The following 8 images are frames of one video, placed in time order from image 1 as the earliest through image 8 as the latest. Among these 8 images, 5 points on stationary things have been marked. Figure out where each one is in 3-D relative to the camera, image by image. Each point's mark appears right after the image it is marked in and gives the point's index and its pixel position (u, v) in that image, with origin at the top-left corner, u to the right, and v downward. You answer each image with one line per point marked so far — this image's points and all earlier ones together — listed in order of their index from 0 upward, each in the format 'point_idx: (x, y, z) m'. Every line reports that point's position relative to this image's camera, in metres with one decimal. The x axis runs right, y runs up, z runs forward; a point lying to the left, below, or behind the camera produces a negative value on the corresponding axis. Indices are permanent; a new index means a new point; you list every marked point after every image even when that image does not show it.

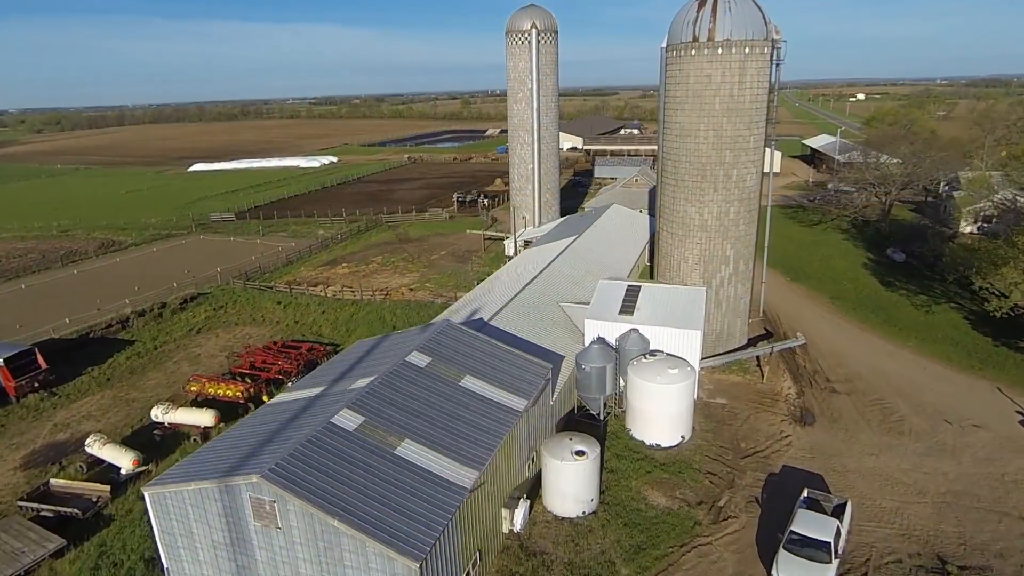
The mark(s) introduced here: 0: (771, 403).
0: (+8.0, -3.6, +19.7) m
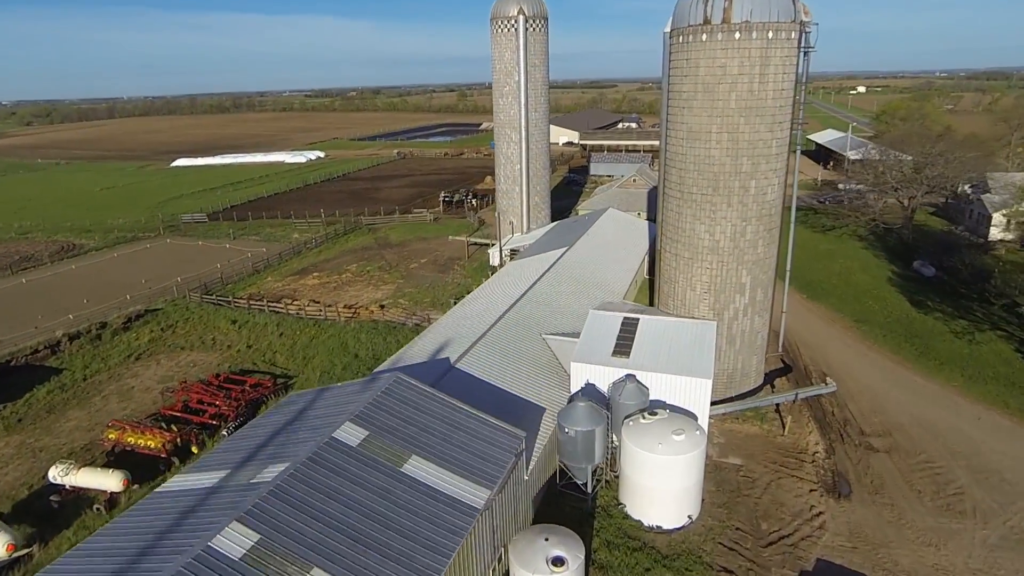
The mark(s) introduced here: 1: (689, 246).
0: (+7.2, -4.5, +16.3) m
1: (+5.0, +1.2, +17.9) m
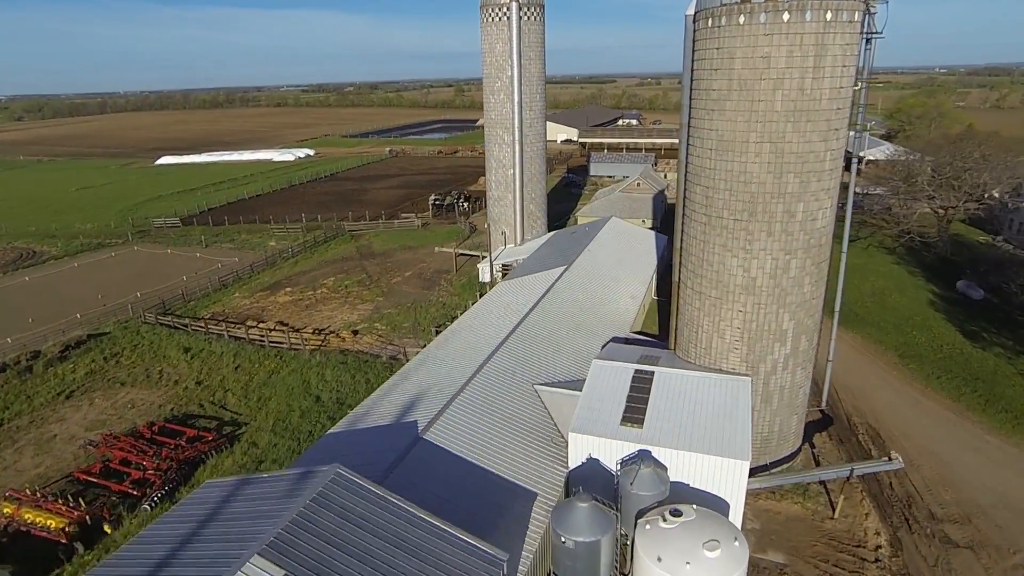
0: (+6.9, -5.6, +12.8) m
1: (+4.6, +0.1, +14.4) m
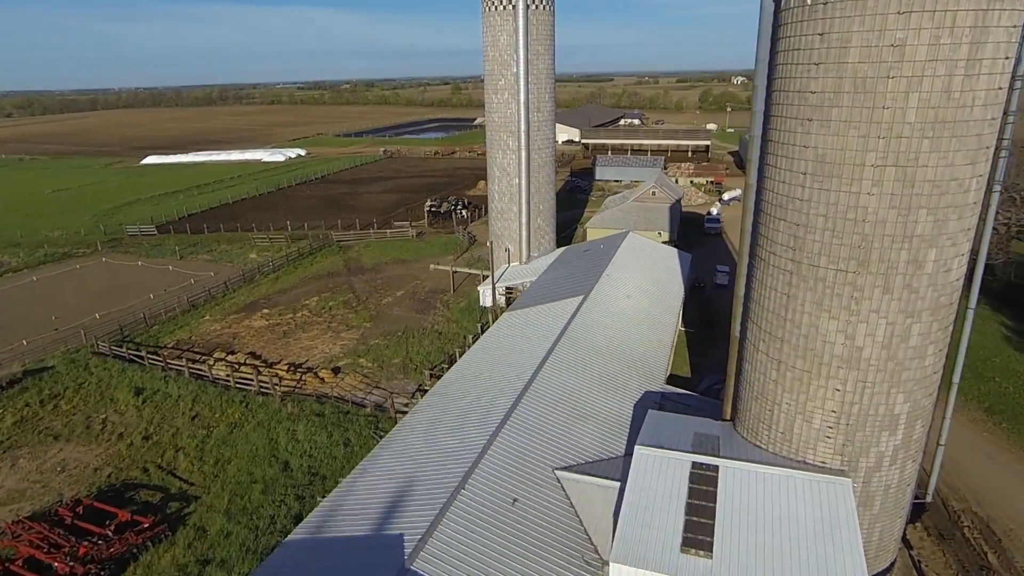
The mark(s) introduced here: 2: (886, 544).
0: (+7.2, -6.8, +9.2) m
1: (+4.9, -1.0, +10.7) m
2: (+7.0, -4.7, +11.8) m
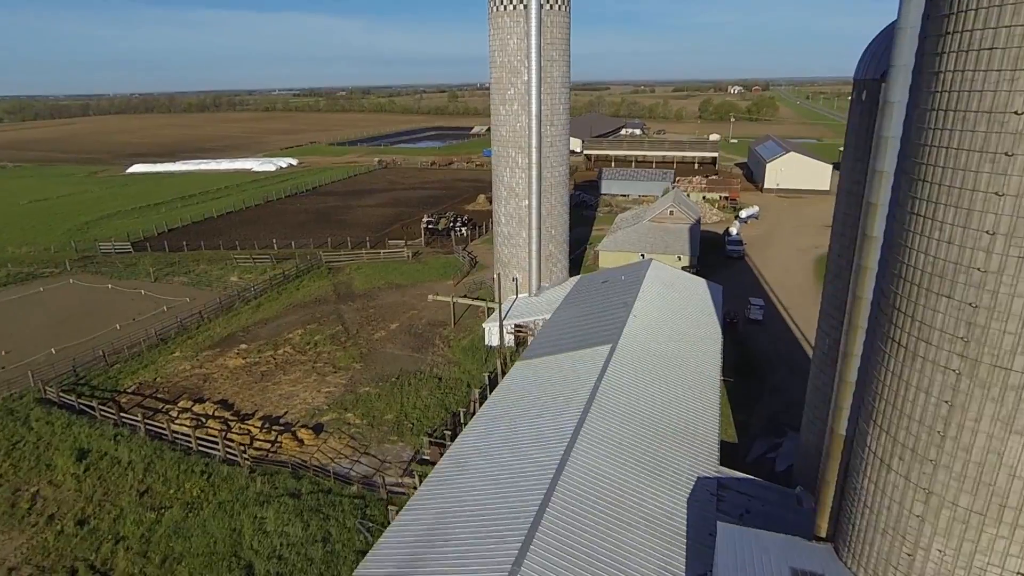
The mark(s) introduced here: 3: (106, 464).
0: (+7.7, -8.0, +5.8) m
1: (+5.4, -2.3, +7.4) m
2: (+7.4, -6.0, +8.5) m
3: (-11.6, -5.0, +18.2) m
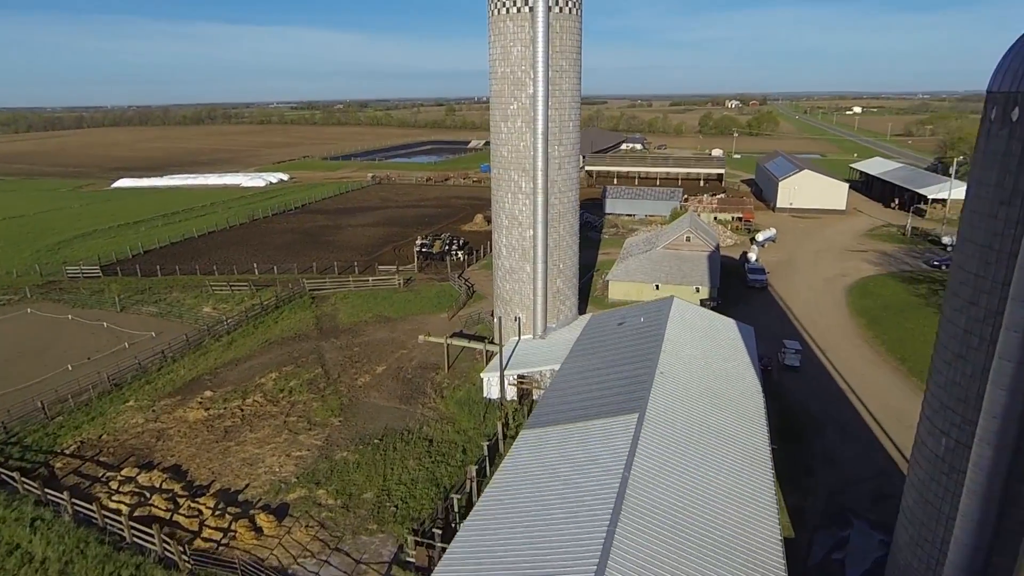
0: (+7.8, -9.1, +2.4) m
1: (+5.6, -3.4, +4.1) m
2: (+7.6, -7.2, +5.1) m
3: (-11.5, -6.3, +14.7) m
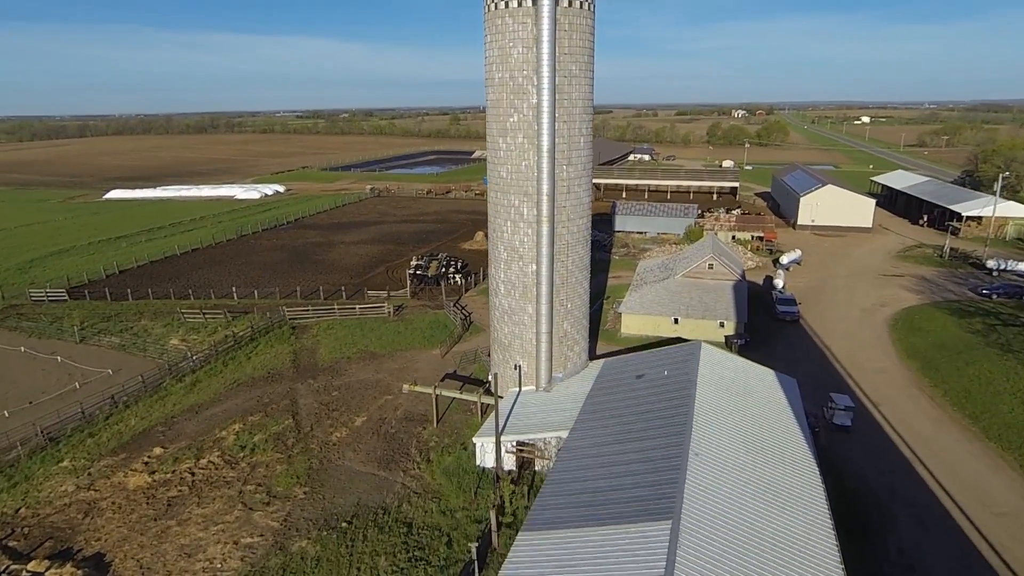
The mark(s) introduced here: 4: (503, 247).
0: (+7.6, -10.2, -1.3) m
1: (+5.4, -4.5, +0.5) m
2: (+7.4, -8.3, +1.4) m
3: (-11.6, -7.5, +11.2) m
4: (-0.2, +1.3, +19.6) m
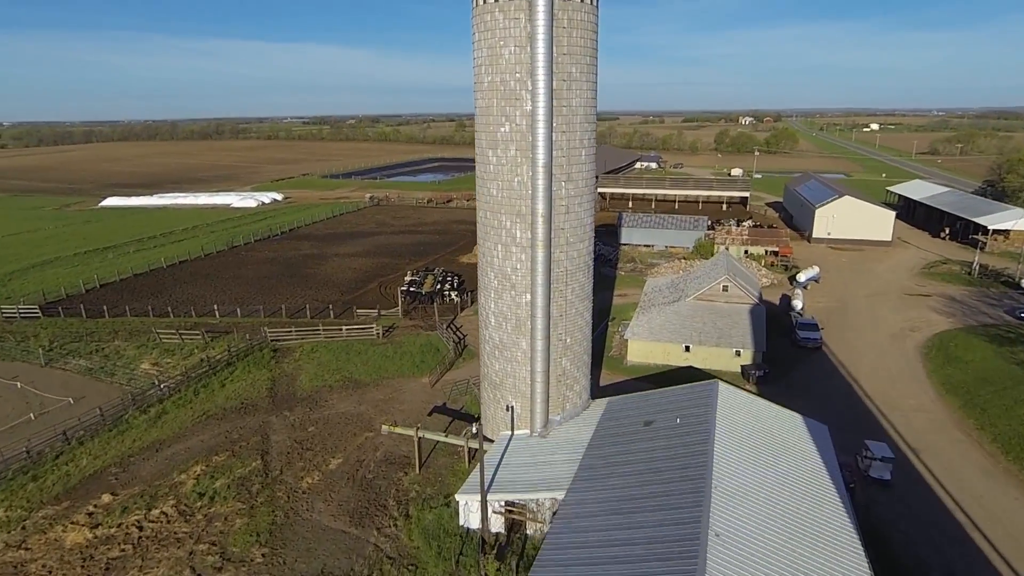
0: (+7.1, -10.9, -3.8) m
1: (+5.0, -5.2, -2.0) m
2: (+7.0, -9.0, -1.1) m
3: (-11.9, -8.3, +8.9) m
4: (-0.5, +0.4, +17.3) m
